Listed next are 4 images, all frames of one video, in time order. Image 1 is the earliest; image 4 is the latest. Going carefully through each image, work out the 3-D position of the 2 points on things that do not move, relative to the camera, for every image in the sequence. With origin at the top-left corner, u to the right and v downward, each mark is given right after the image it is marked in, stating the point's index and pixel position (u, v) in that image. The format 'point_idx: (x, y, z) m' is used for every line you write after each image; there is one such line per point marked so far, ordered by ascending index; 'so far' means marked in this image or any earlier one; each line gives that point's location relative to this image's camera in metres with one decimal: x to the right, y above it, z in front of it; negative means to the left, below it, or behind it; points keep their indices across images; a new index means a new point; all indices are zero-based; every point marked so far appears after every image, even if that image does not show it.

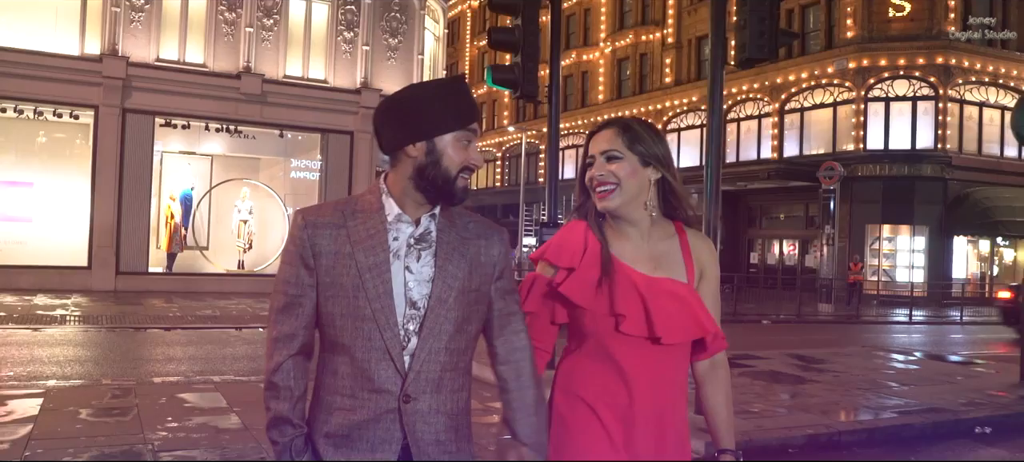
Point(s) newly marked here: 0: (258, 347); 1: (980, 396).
0: (-3.6, -1.6, +12.8) m
1: (+4.4, -1.5, +8.4) m
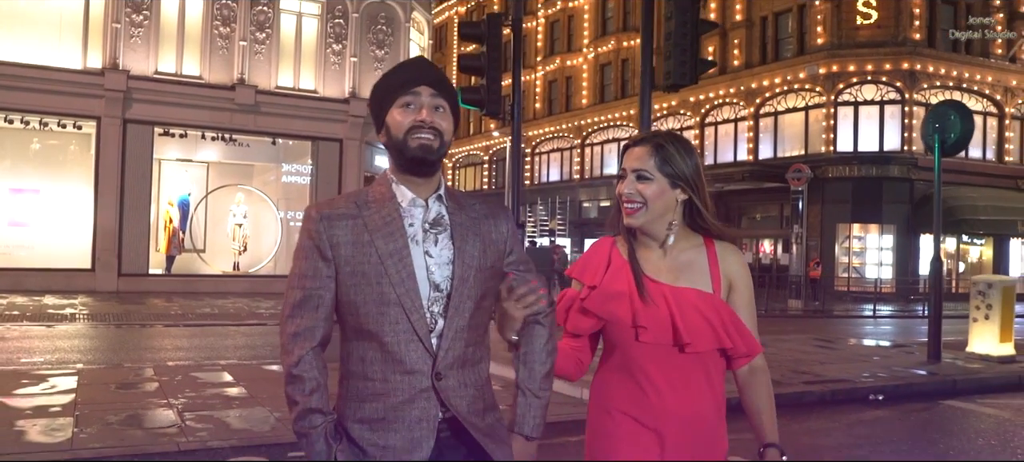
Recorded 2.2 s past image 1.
0: (-4.0, -1.7, +14.0) m
1: (+4.0, -1.5, +9.7) m
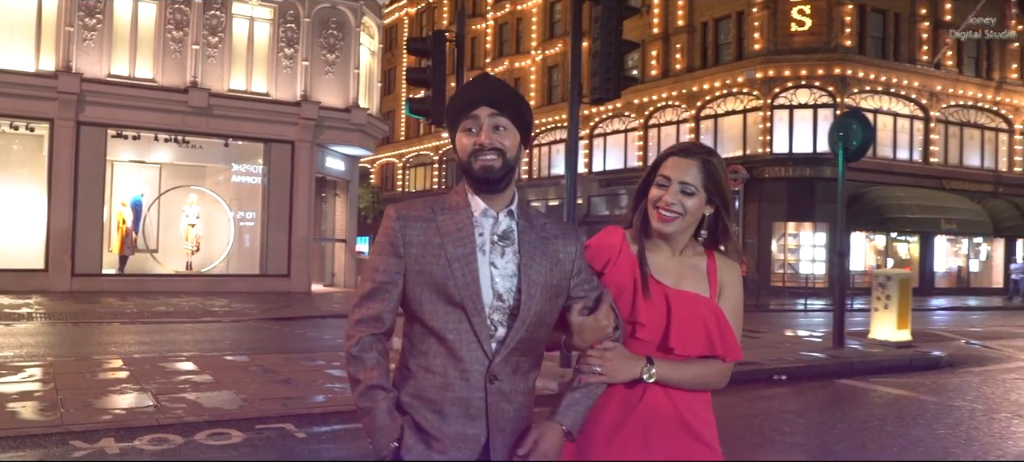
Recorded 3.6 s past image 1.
0: (-4.9, -1.7, +14.6) m
1: (+3.4, -1.5, +10.8) m
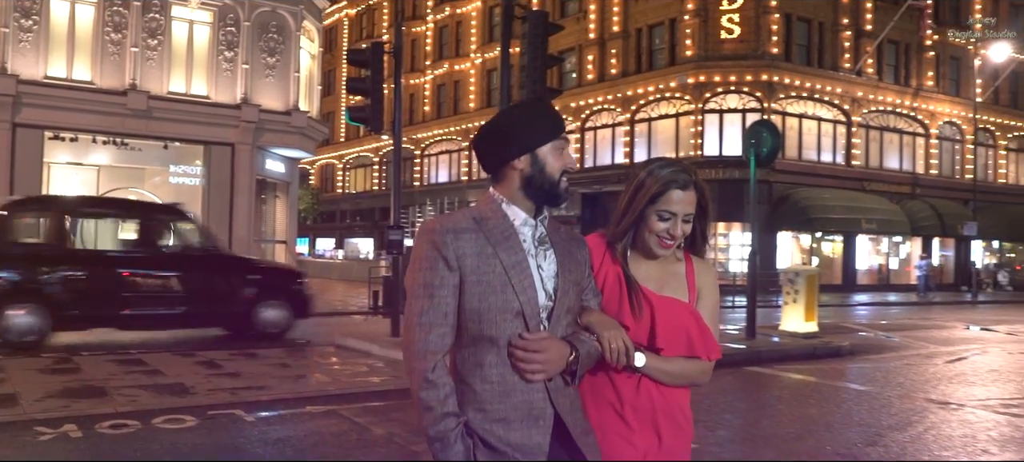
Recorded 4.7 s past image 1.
0: (-5.9, -1.7, +15.0) m
1: (+2.5, -1.5, +11.7) m
